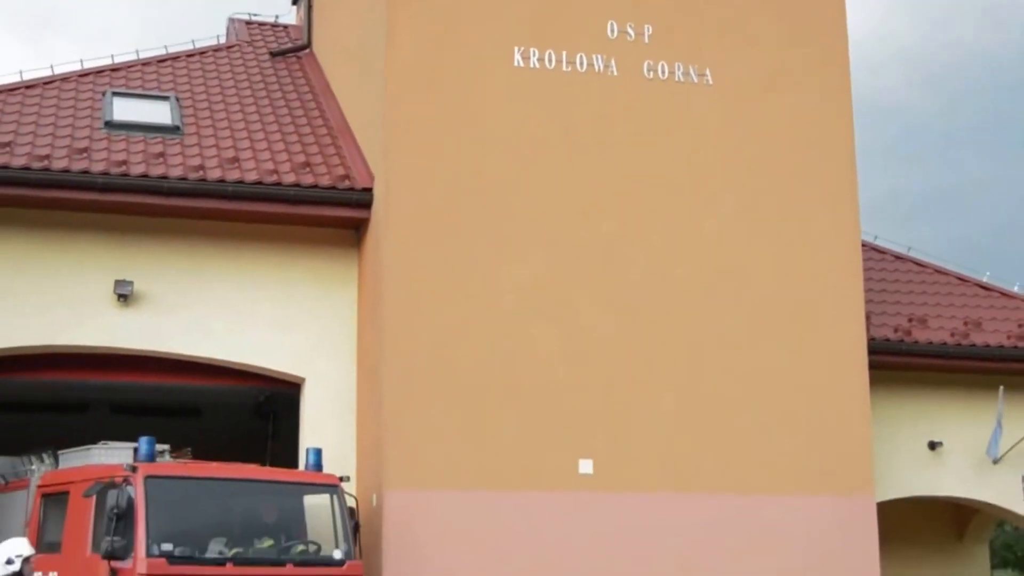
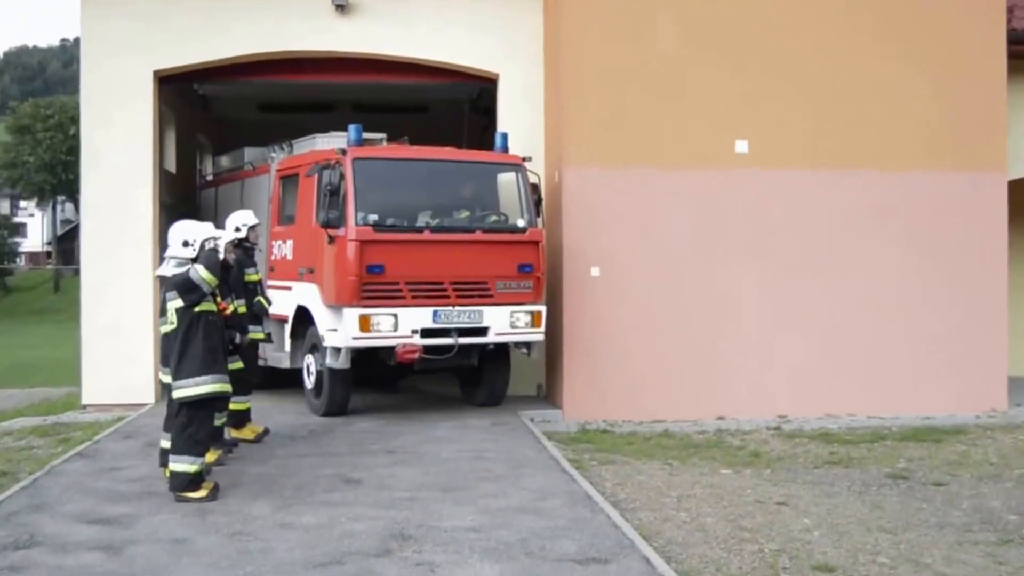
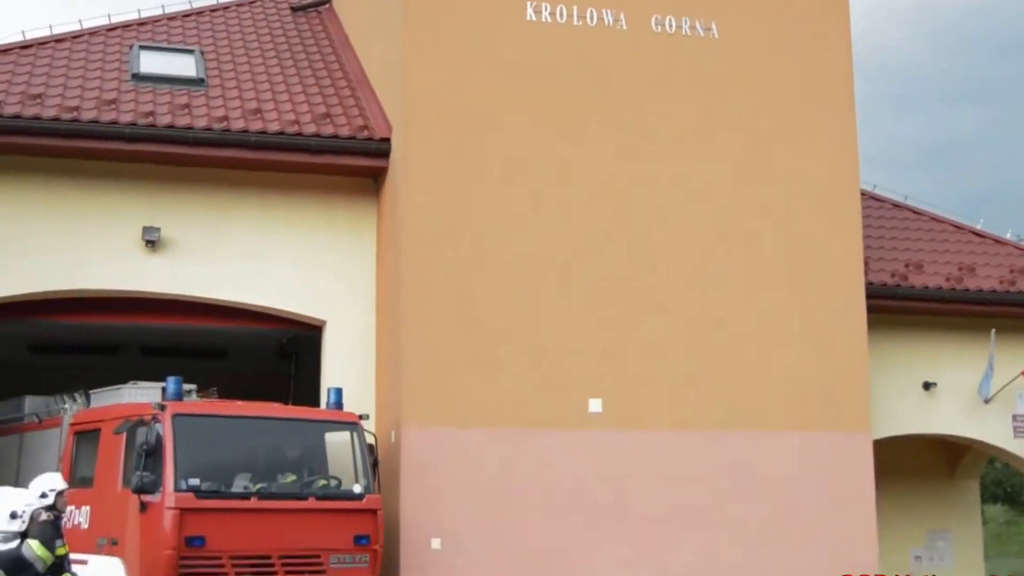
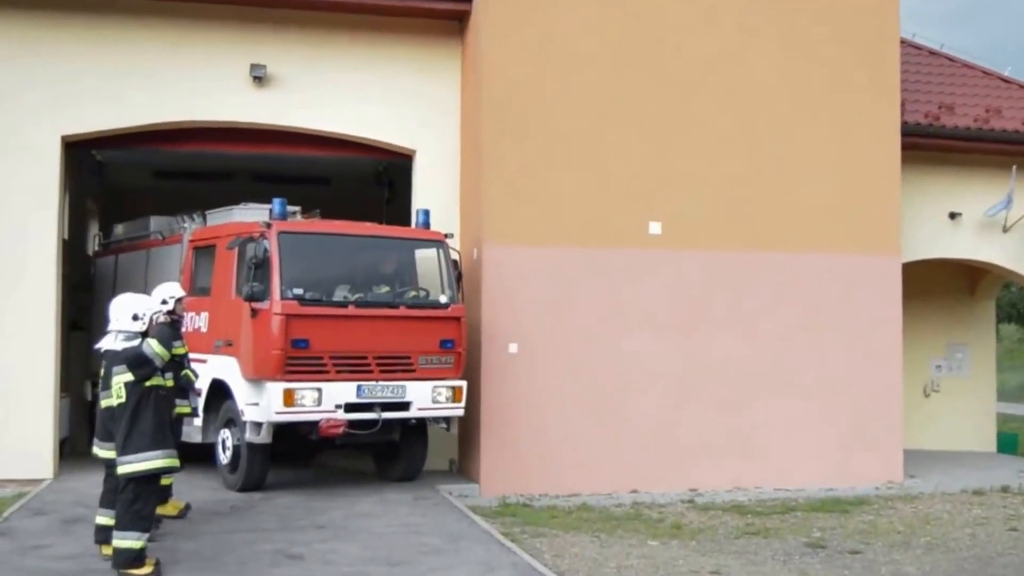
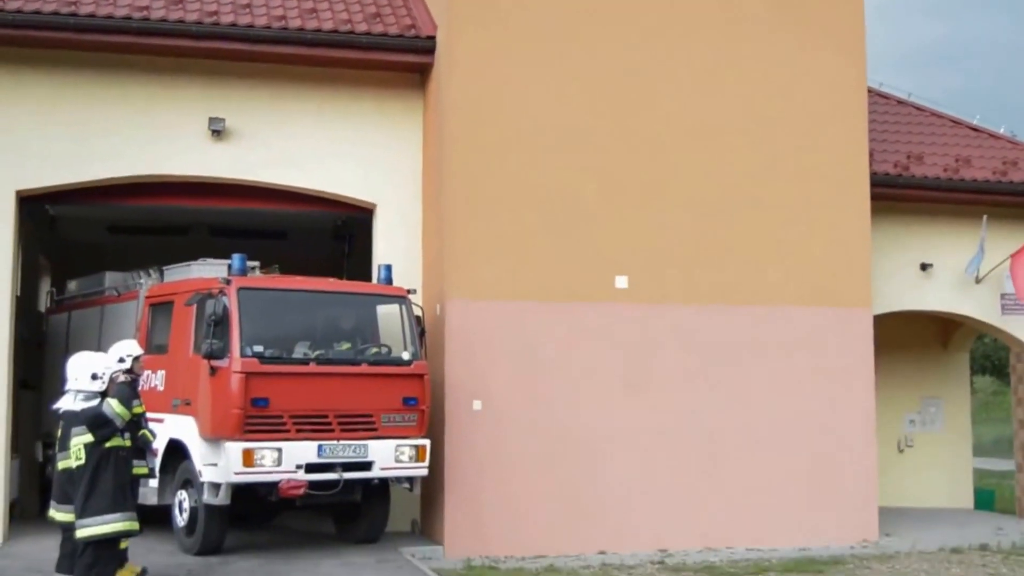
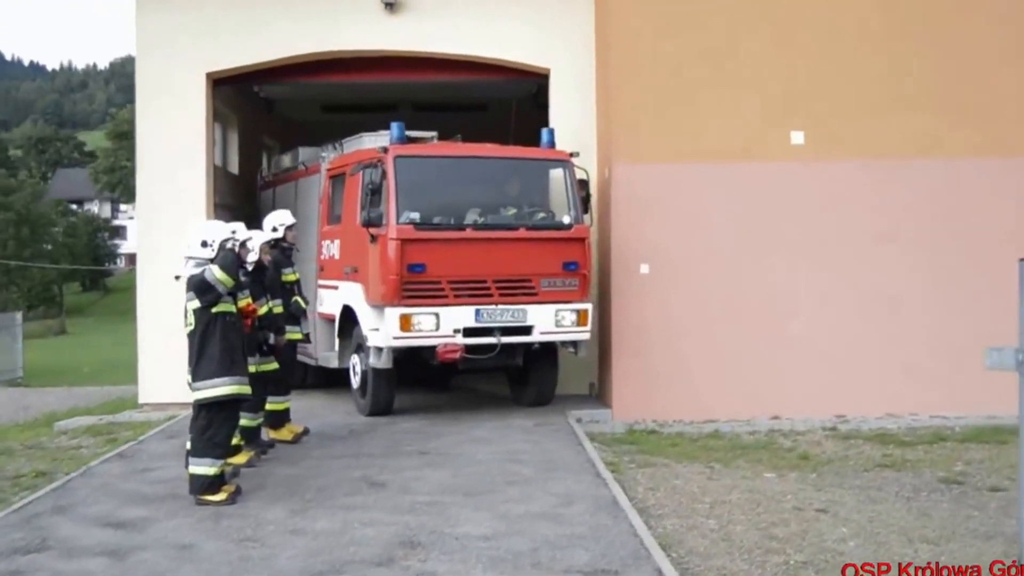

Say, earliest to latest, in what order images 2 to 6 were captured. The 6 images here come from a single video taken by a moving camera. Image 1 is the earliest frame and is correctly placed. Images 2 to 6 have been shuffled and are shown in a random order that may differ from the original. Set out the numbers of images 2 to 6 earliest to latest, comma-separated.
3, 5, 4, 2, 6
